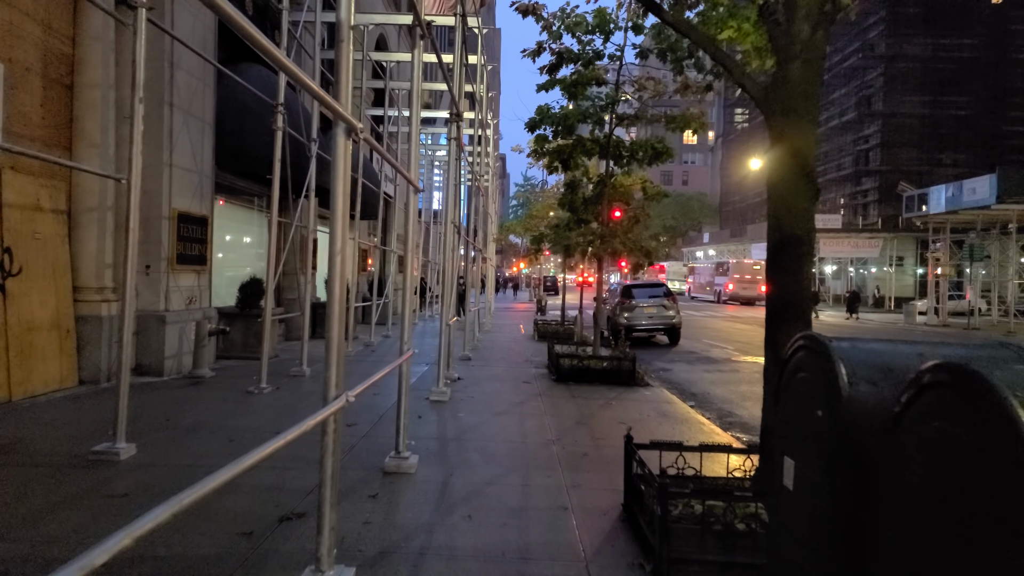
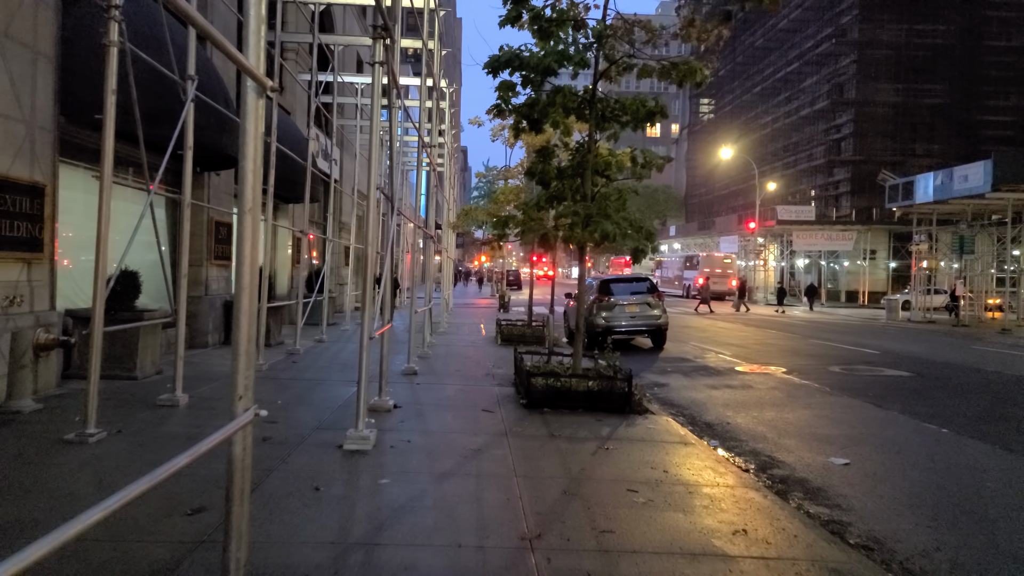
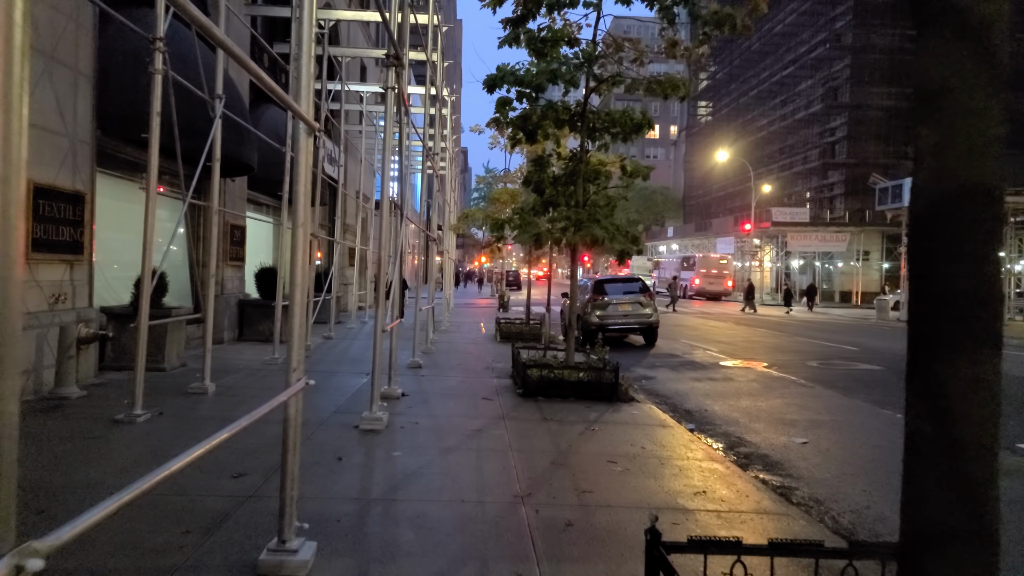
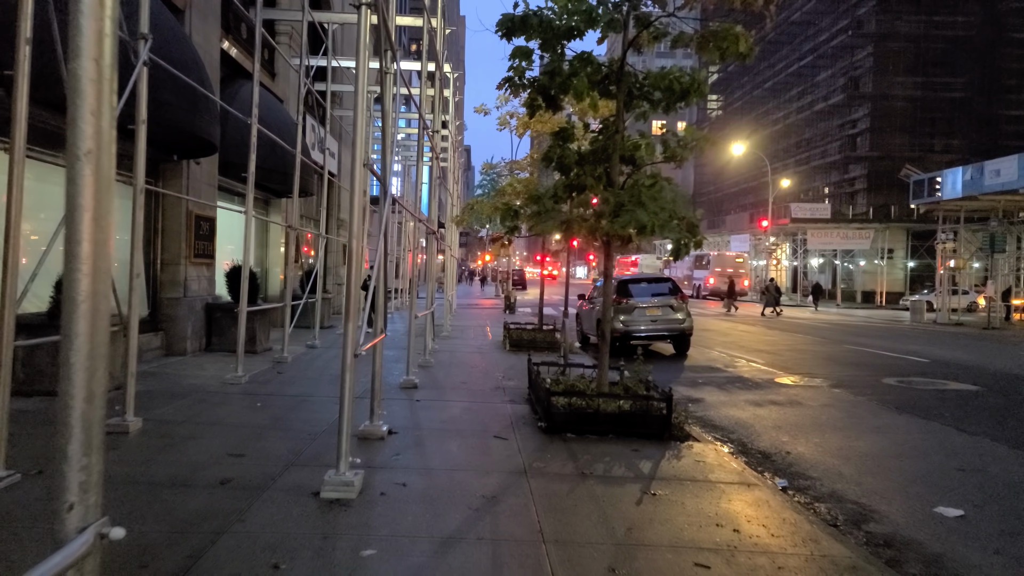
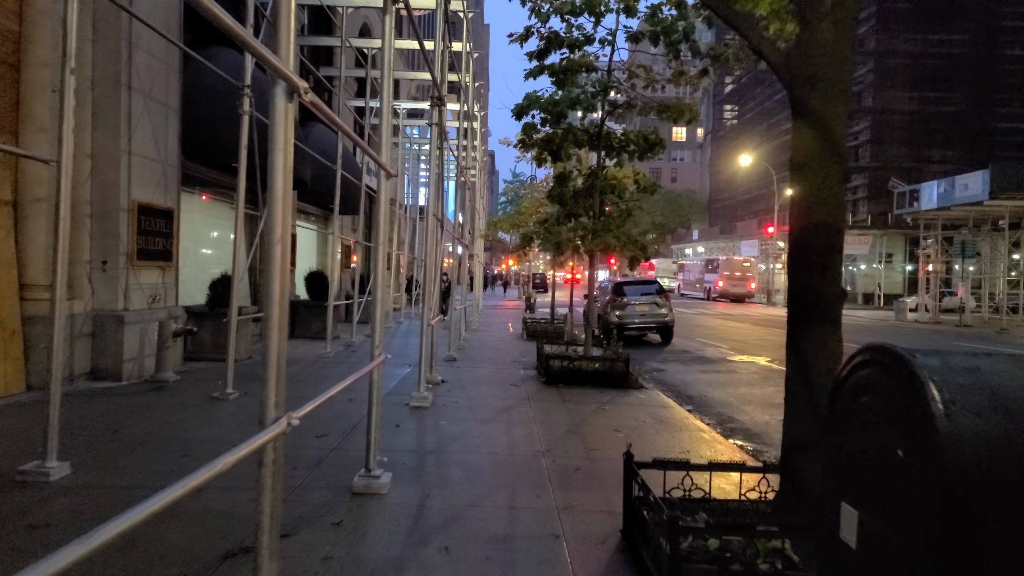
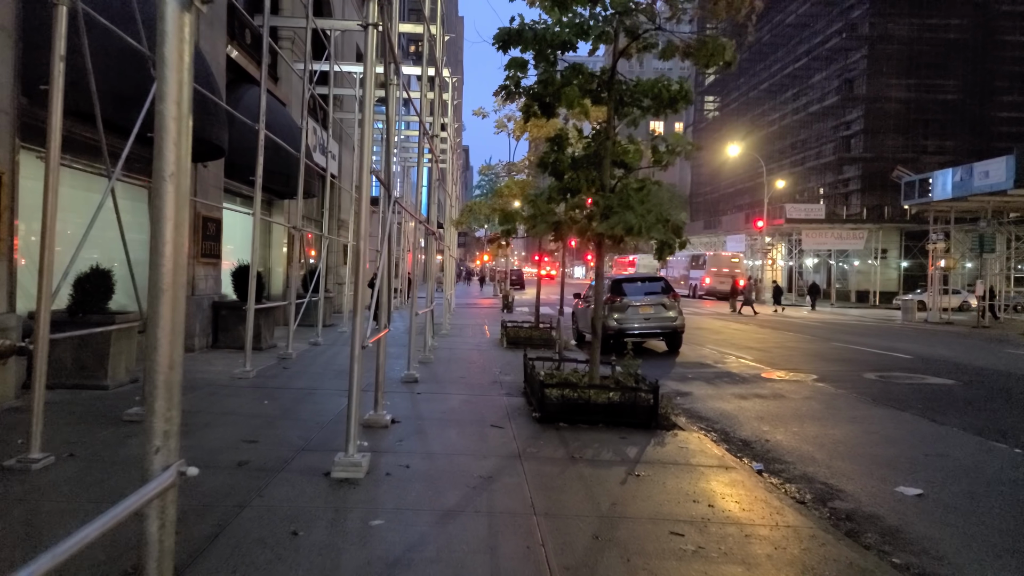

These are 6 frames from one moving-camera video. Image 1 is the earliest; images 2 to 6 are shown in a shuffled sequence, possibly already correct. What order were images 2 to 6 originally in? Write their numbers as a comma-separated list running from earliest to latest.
5, 3, 2, 6, 4
